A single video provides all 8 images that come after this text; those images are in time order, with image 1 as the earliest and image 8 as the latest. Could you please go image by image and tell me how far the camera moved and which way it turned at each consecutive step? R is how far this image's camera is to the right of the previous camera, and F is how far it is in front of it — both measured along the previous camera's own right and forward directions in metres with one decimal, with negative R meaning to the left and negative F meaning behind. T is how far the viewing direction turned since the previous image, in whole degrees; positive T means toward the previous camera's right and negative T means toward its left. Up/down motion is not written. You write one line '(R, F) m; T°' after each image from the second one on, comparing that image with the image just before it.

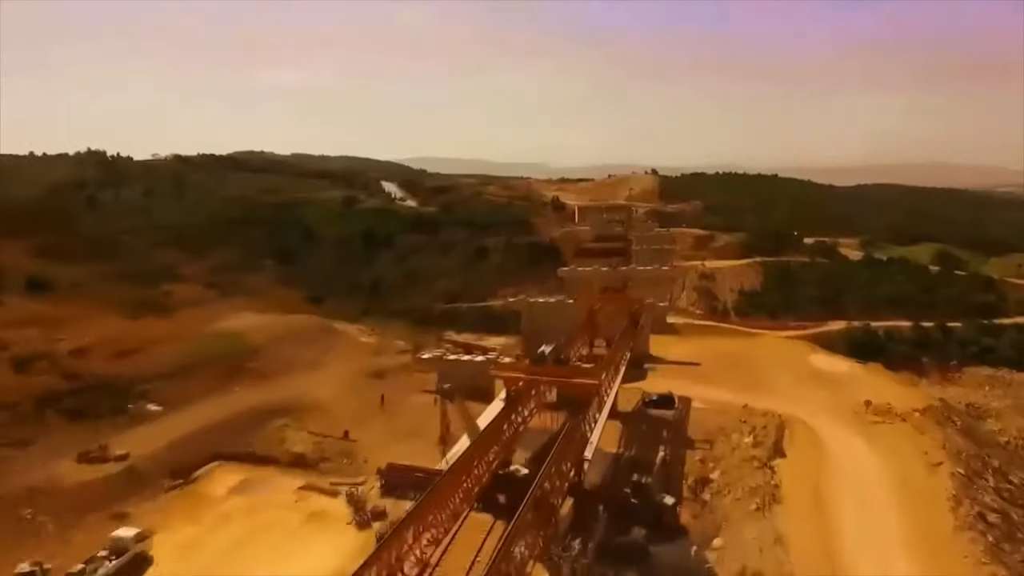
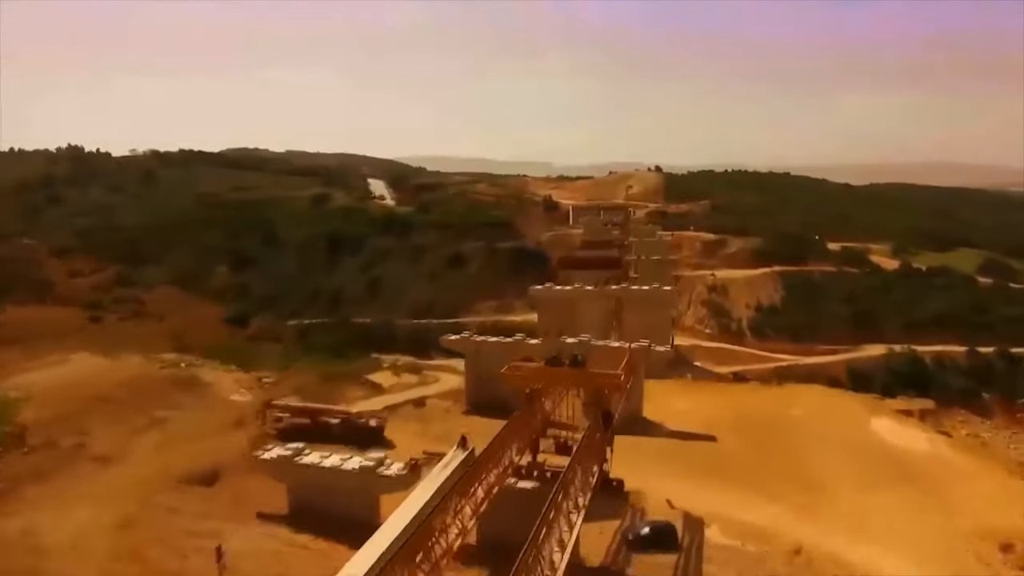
(+2.3, +9.1) m; 0°
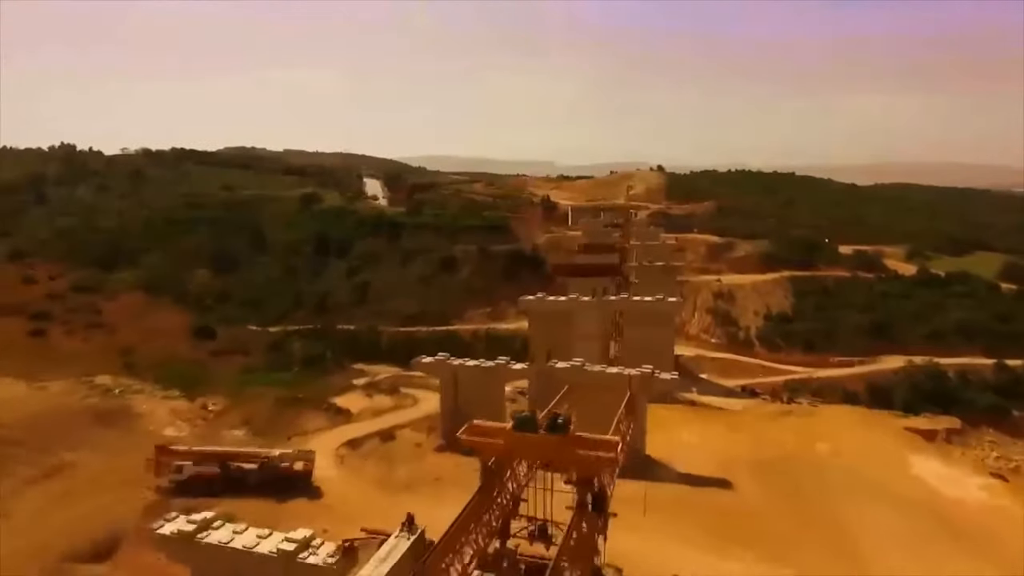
(+0.6, +3.1) m; 0°
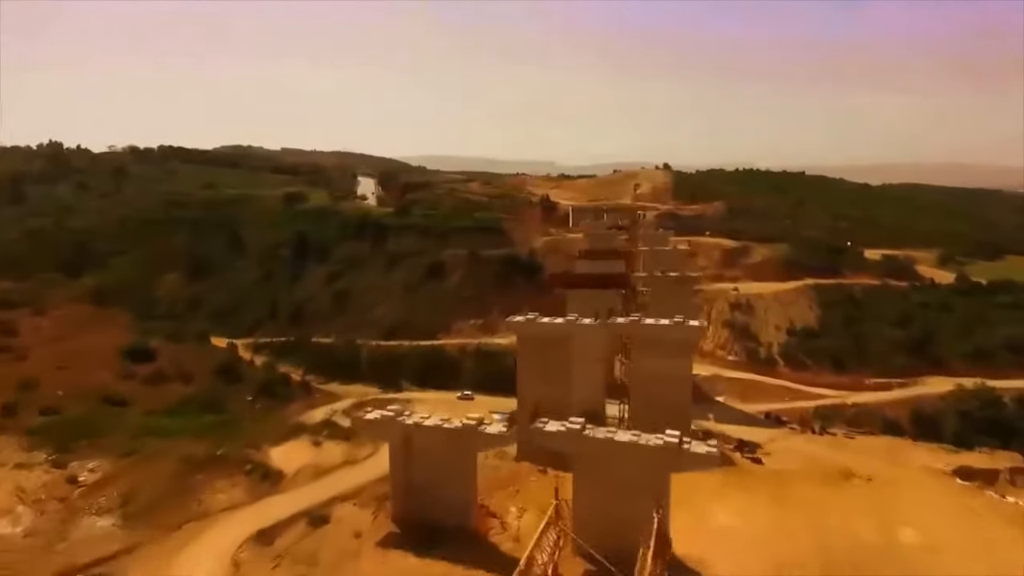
(+0.6, +5.3) m; 0°
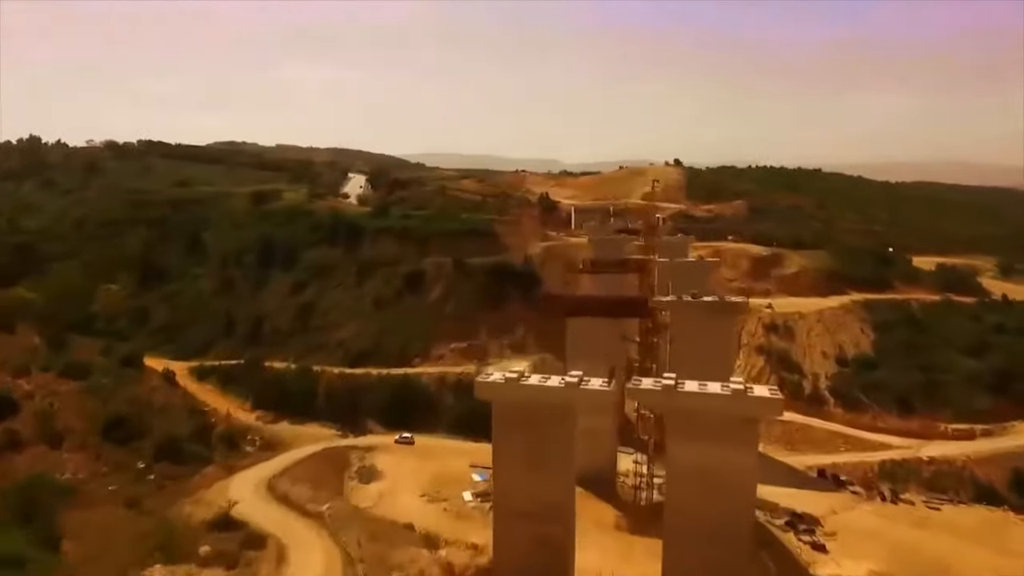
(+0.7, +7.9) m; 0°
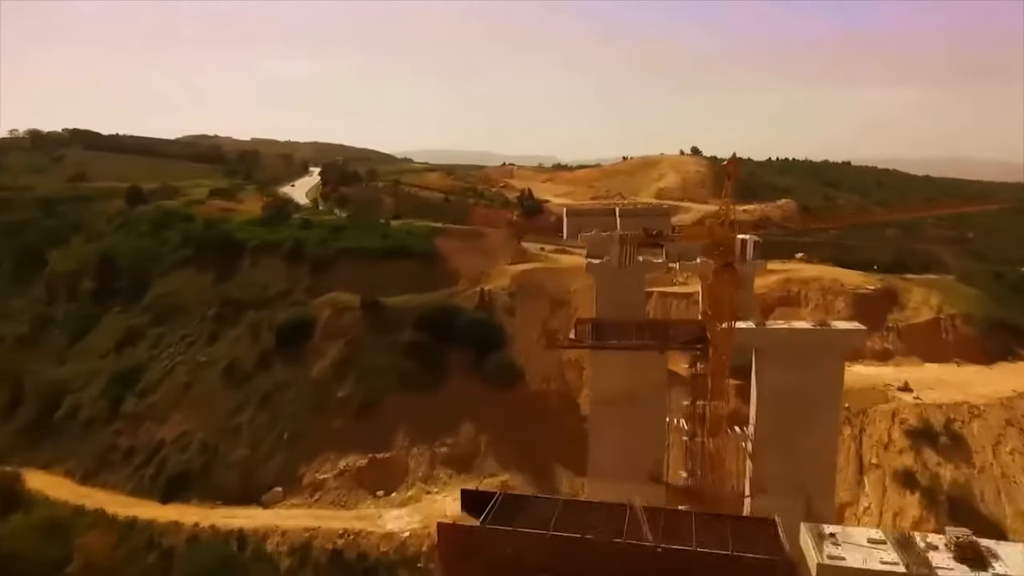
(+2.1, +17.8) m; 0°
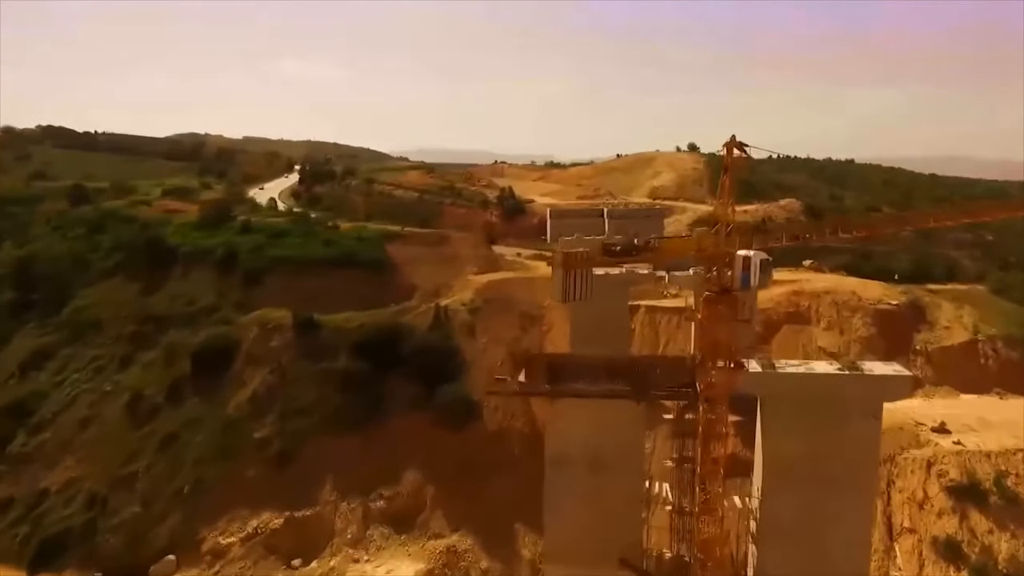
(+1.4, +4.2) m; 0°
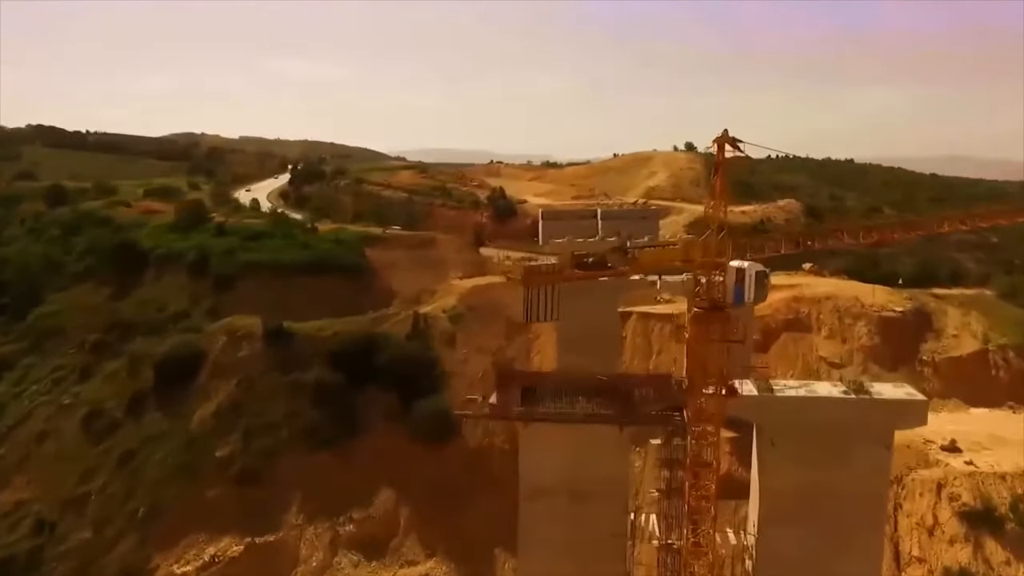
(+0.5, +1.3) m; 0°
